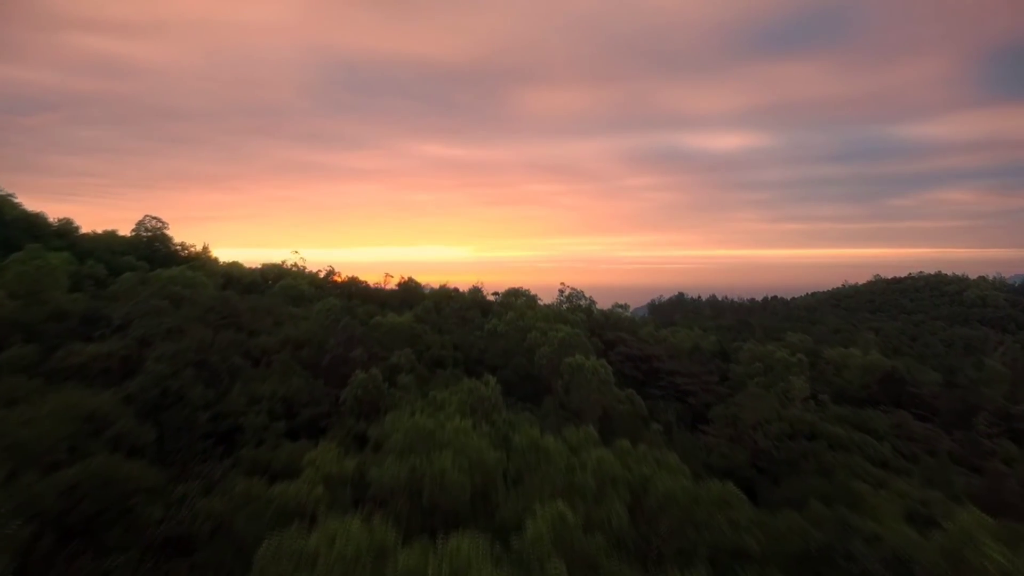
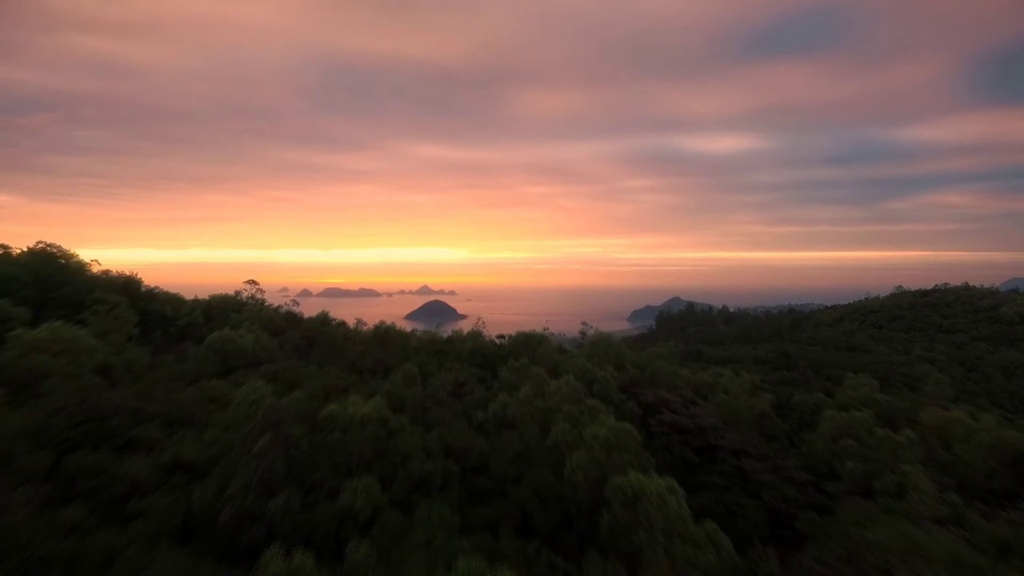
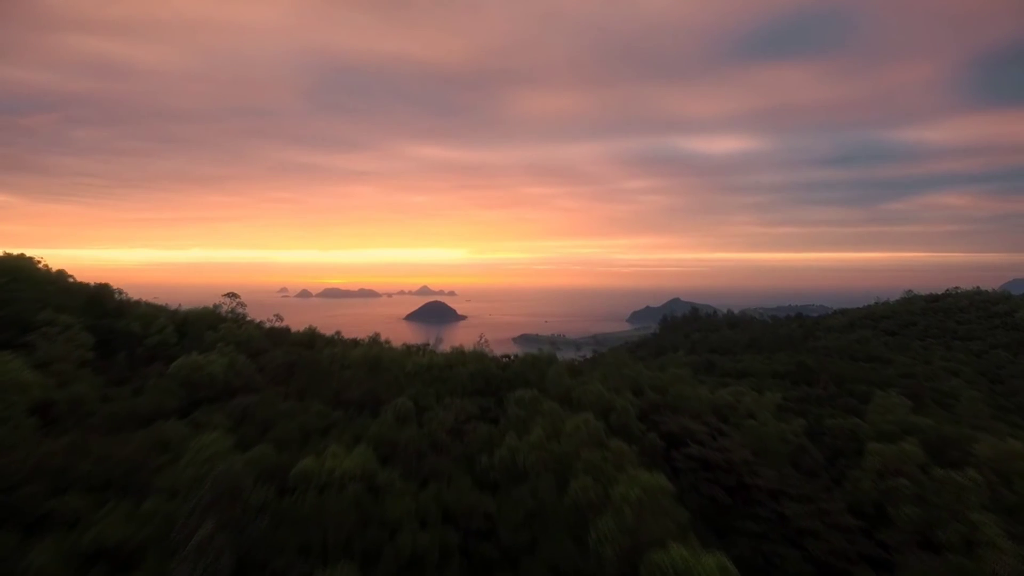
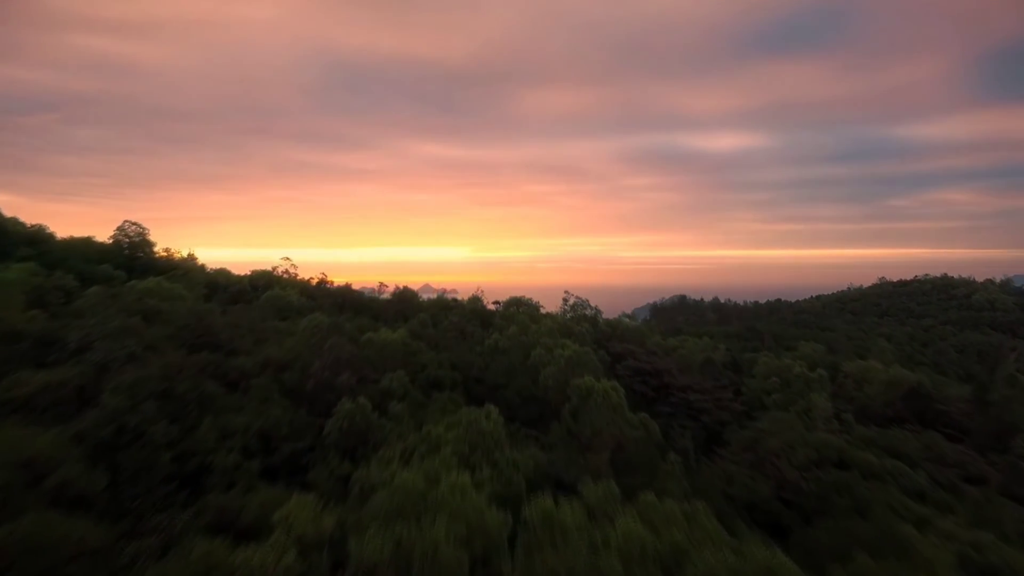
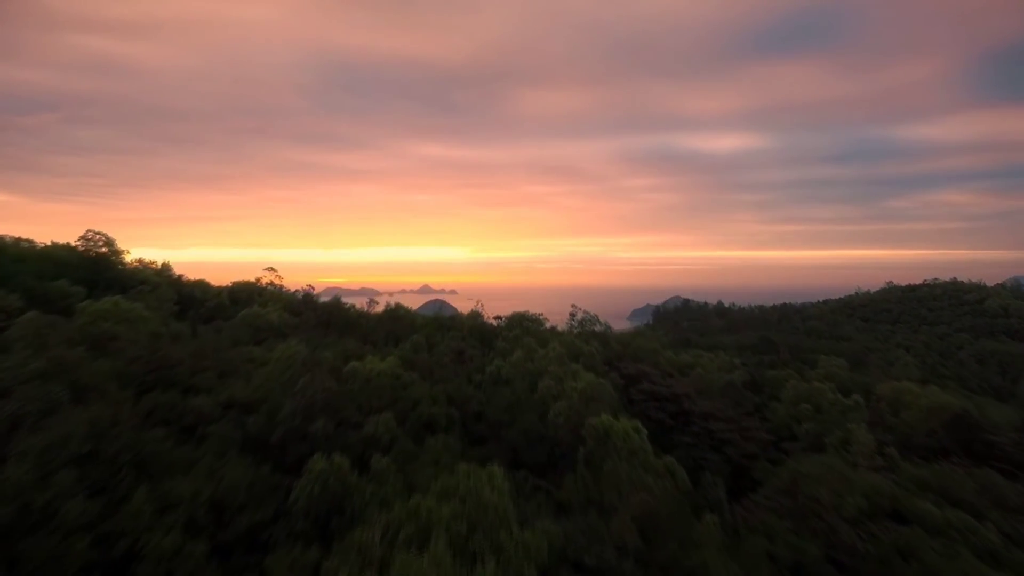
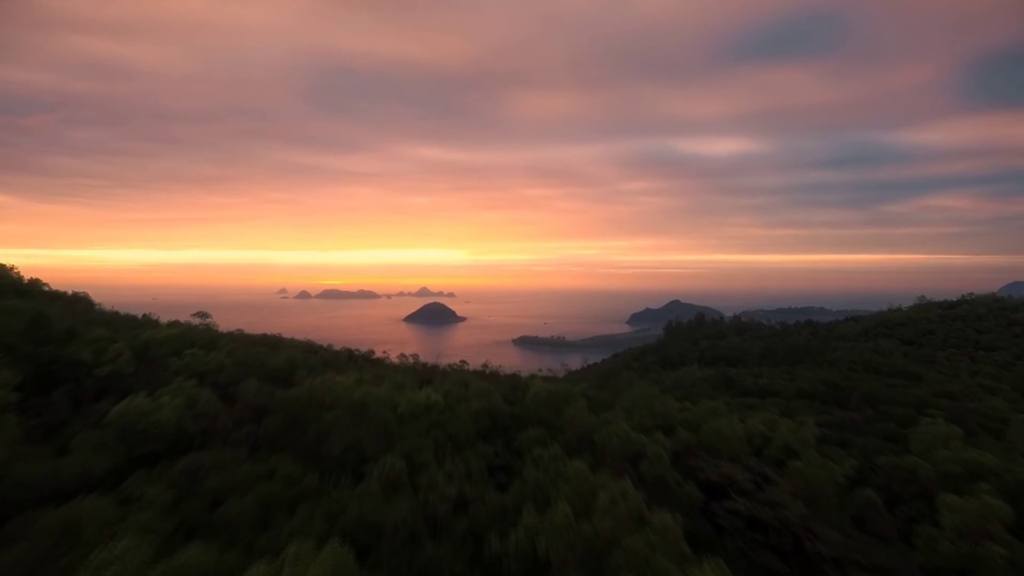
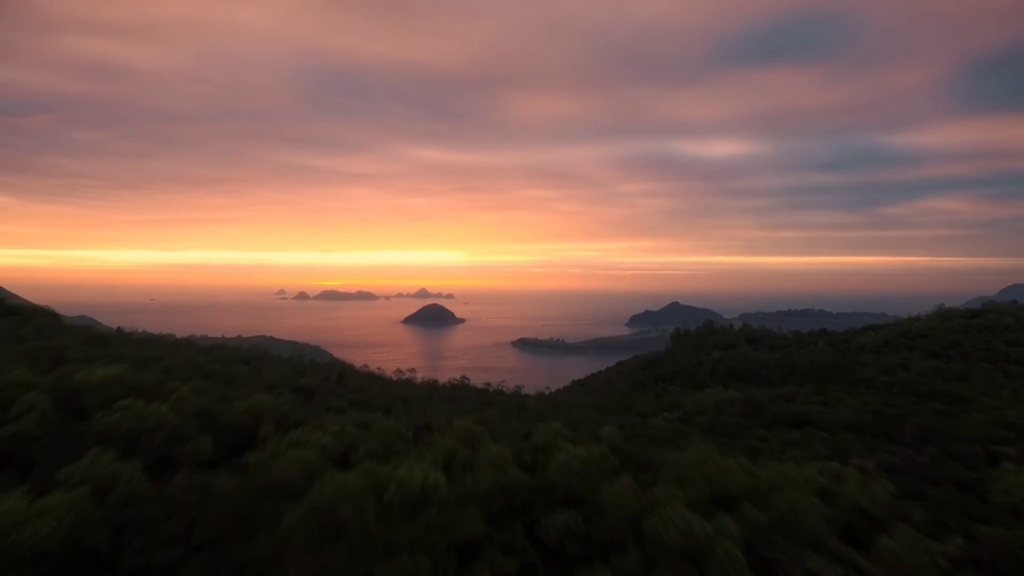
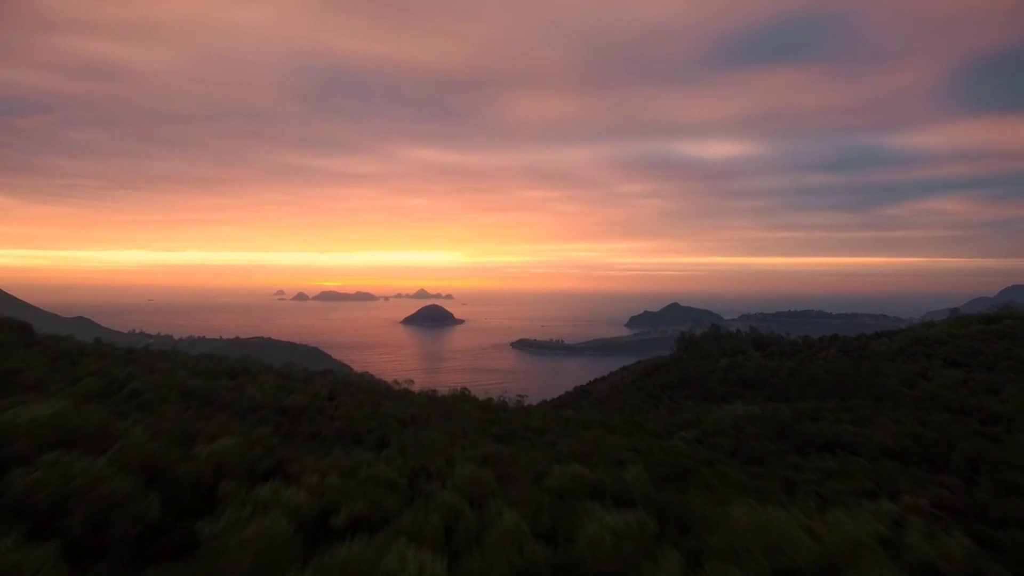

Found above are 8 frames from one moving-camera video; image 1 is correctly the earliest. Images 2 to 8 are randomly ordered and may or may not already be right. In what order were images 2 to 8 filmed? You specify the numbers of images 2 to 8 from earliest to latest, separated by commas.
4, 5, 2, 3, 6, 7, 8
